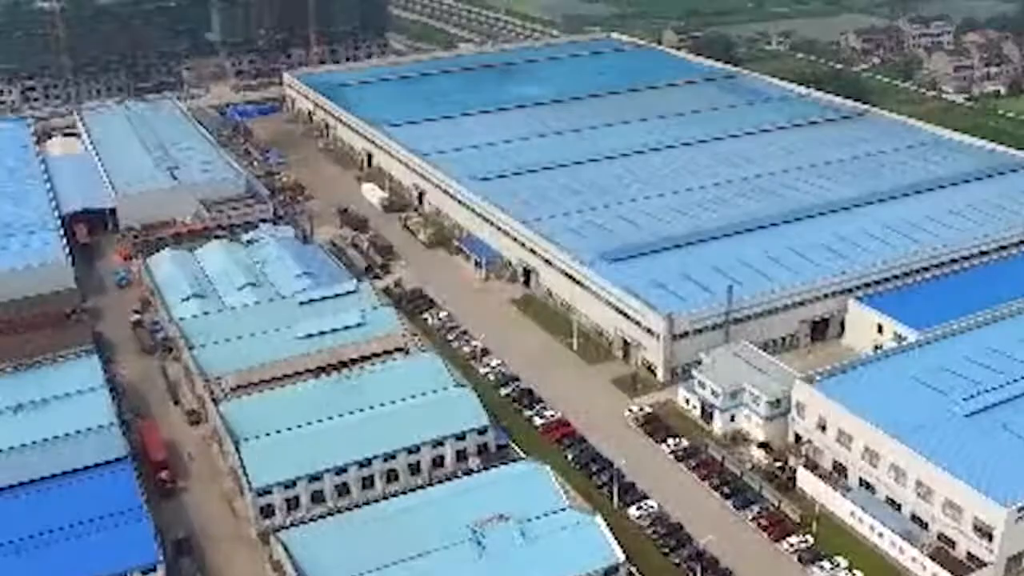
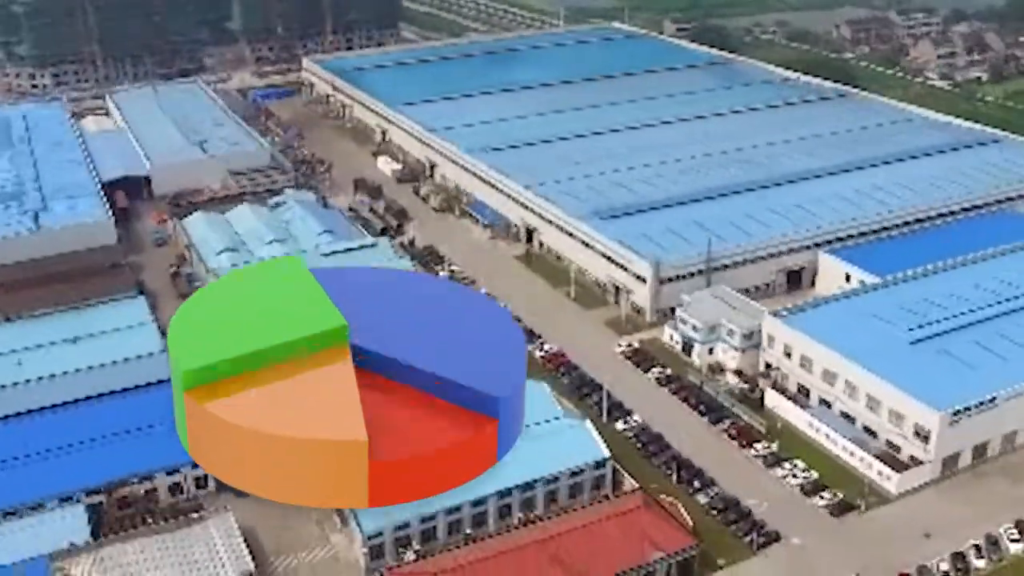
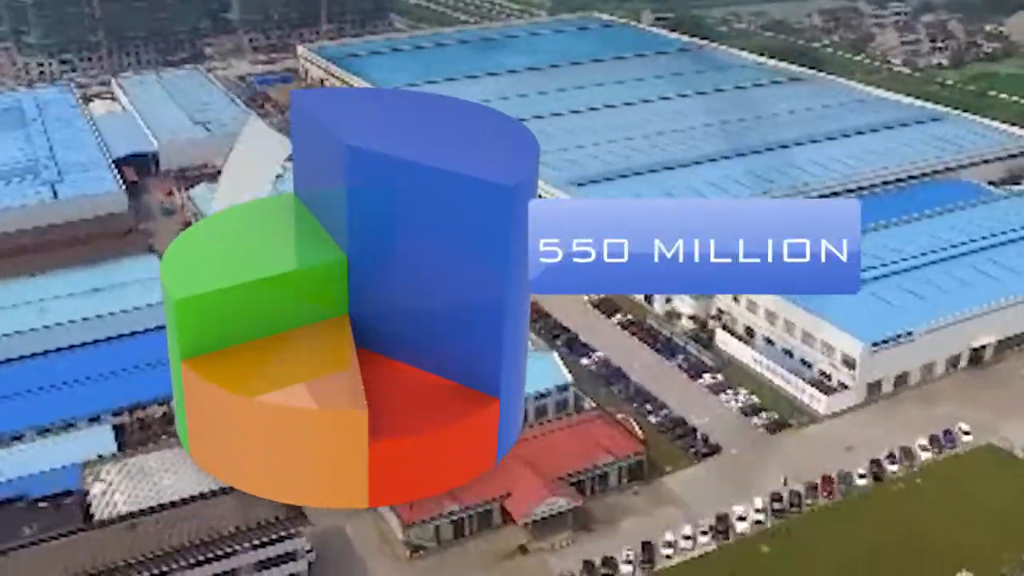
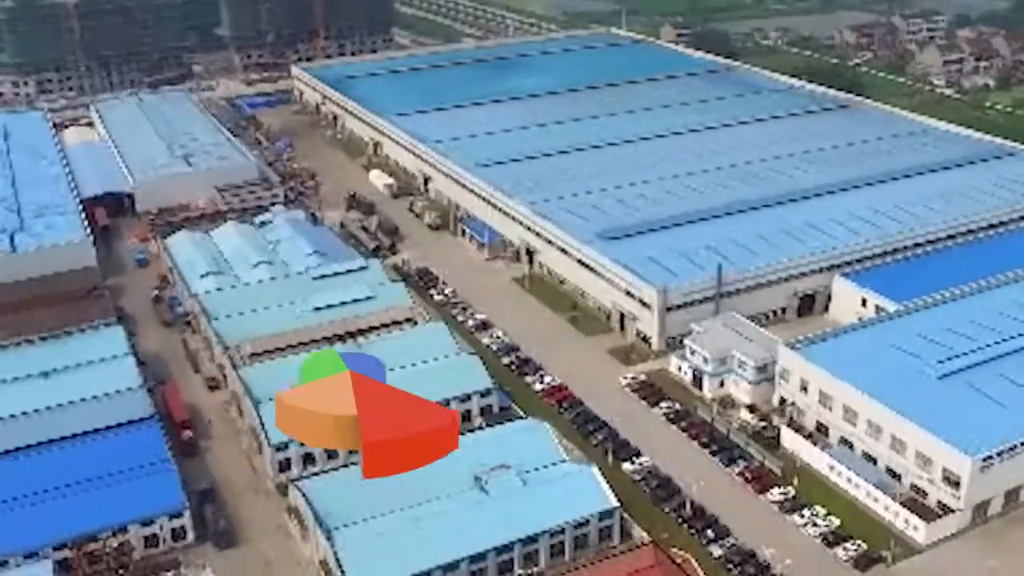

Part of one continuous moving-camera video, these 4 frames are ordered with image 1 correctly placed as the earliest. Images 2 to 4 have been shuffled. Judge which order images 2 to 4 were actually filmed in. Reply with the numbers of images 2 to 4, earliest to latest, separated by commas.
4, 2, 3
